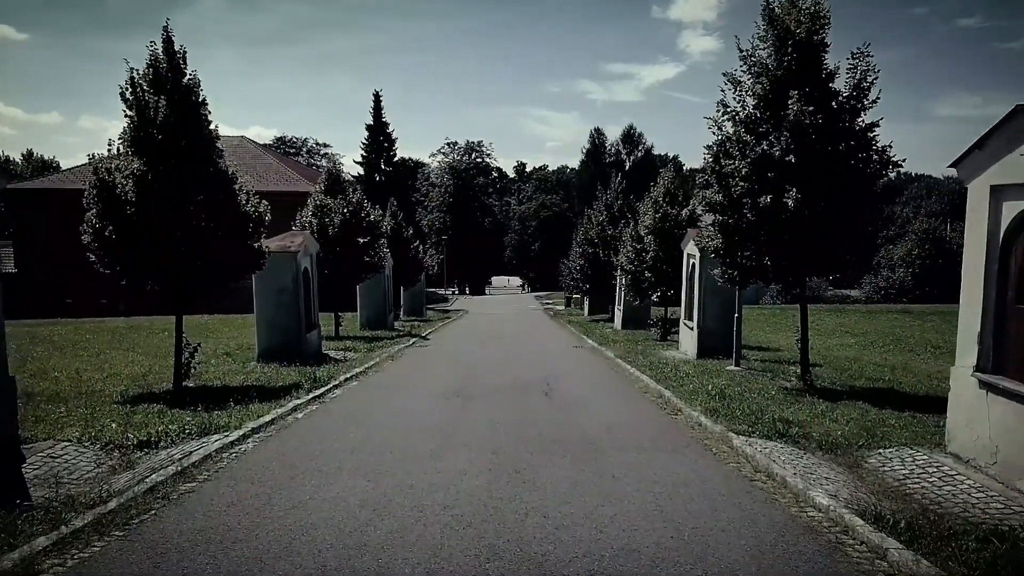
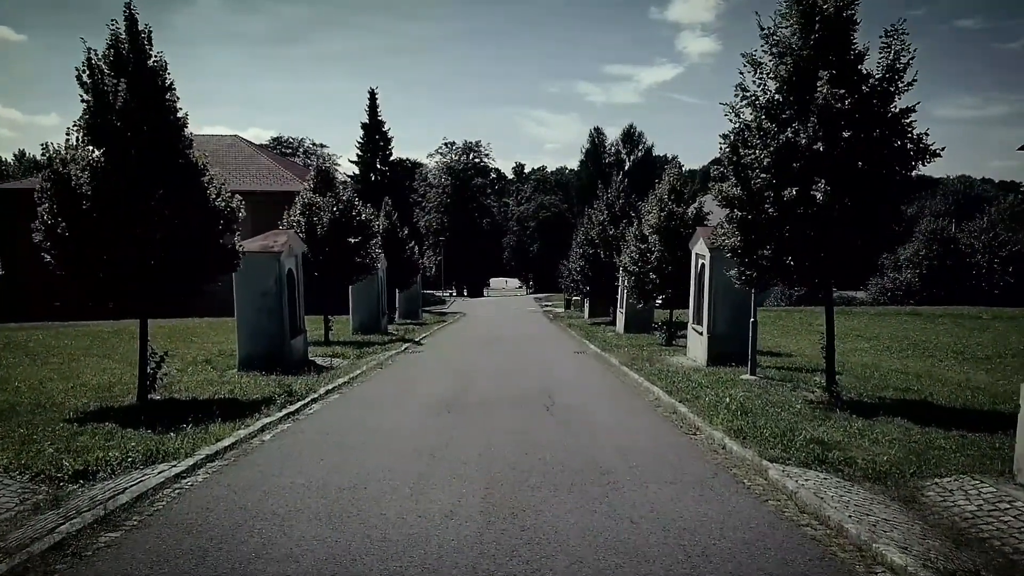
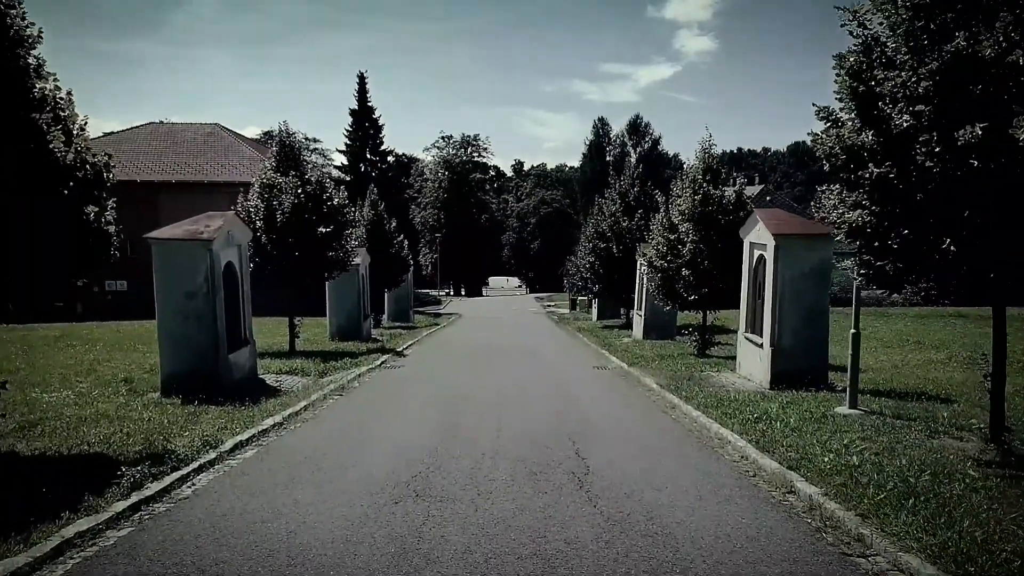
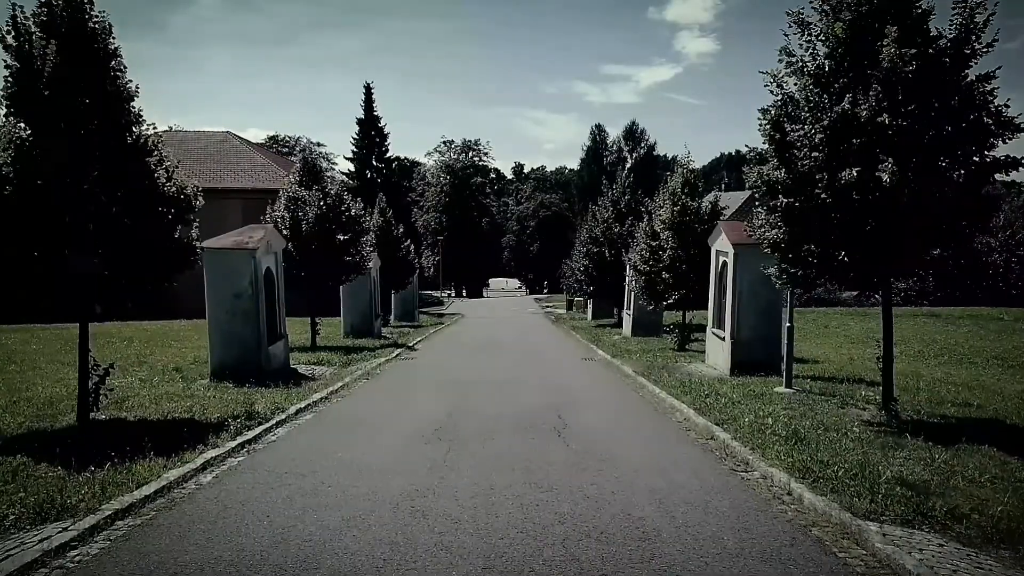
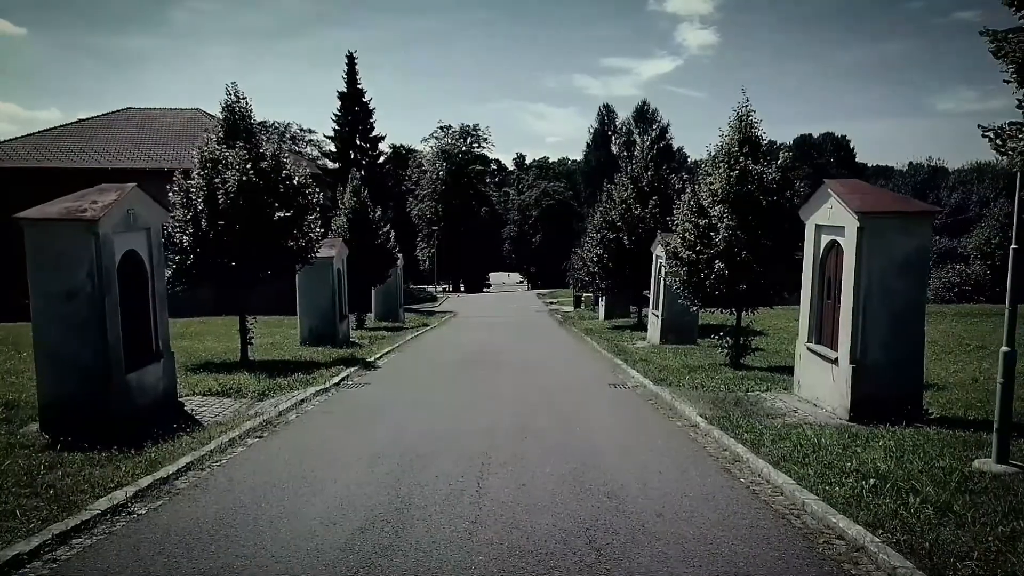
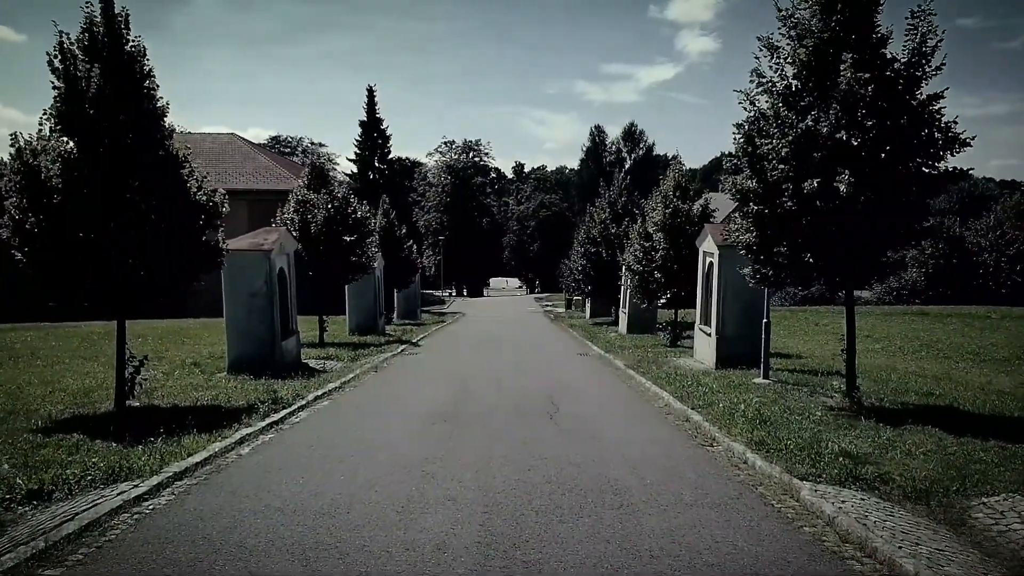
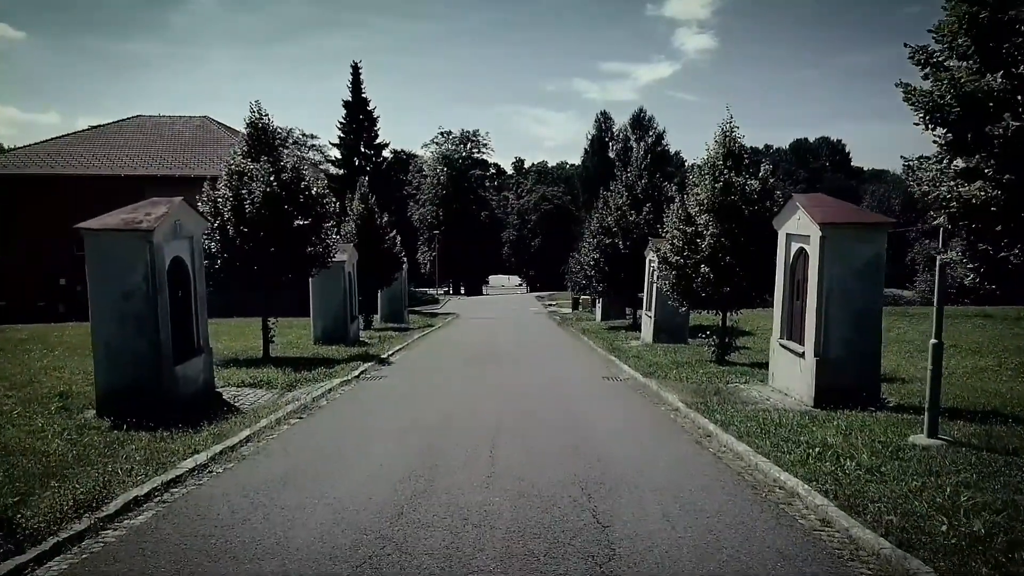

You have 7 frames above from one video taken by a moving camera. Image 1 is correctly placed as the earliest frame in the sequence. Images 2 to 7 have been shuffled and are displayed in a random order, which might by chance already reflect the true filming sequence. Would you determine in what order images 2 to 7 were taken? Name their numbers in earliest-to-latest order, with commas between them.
2, 6, 4, 3, 7, 5
